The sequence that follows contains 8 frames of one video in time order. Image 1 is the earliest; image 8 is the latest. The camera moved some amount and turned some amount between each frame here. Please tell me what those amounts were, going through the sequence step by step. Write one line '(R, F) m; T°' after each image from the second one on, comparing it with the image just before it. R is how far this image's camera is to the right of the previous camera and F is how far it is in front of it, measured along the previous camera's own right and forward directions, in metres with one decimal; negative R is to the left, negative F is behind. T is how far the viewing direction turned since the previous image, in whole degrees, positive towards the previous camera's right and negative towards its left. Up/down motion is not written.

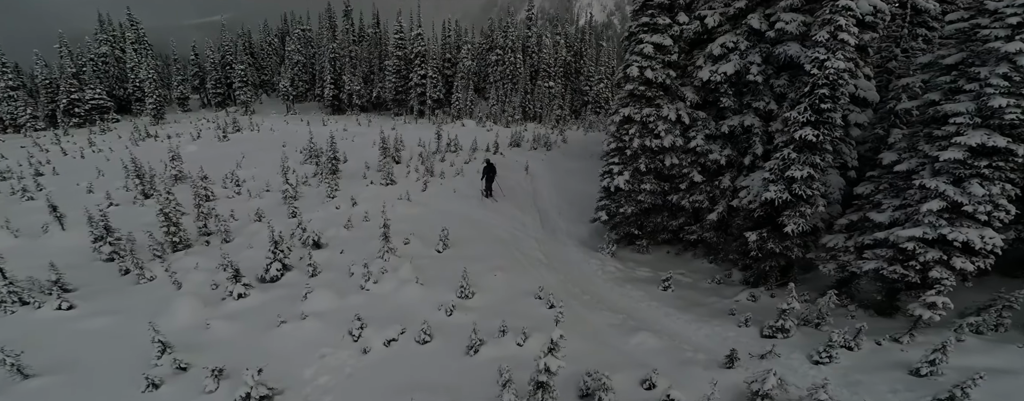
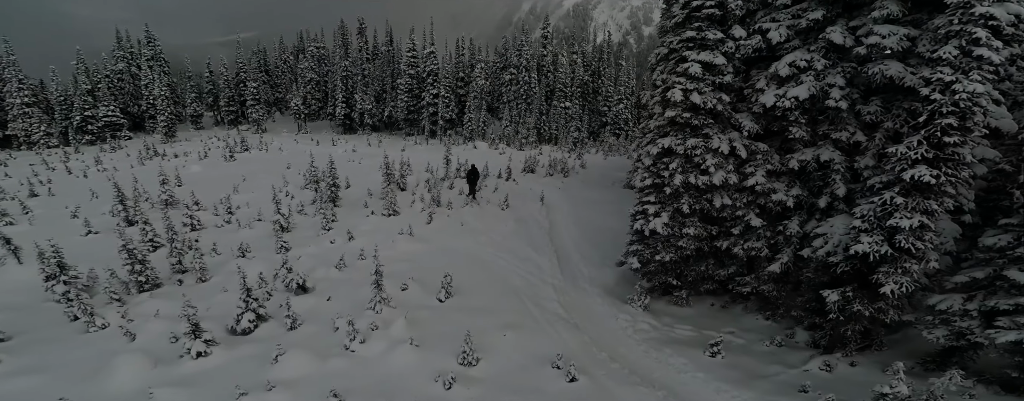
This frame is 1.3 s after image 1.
(0.0, +2.1) m; -2°
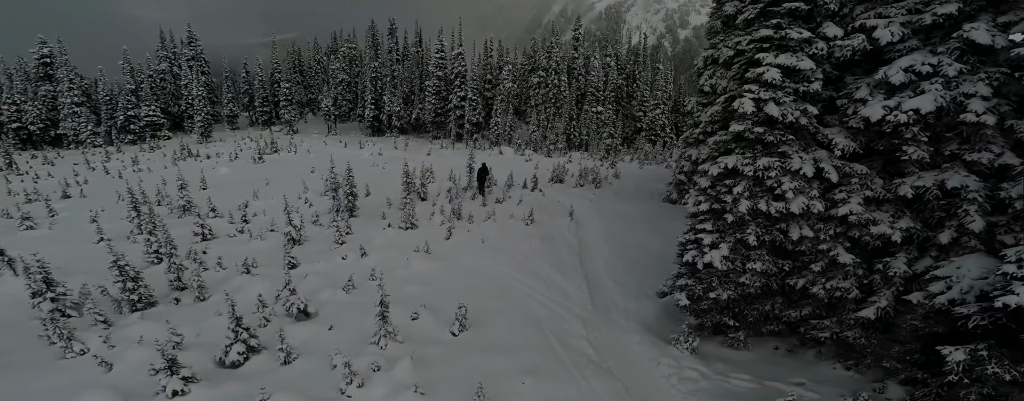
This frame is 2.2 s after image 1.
(+0.1, +1.6) m; -4°
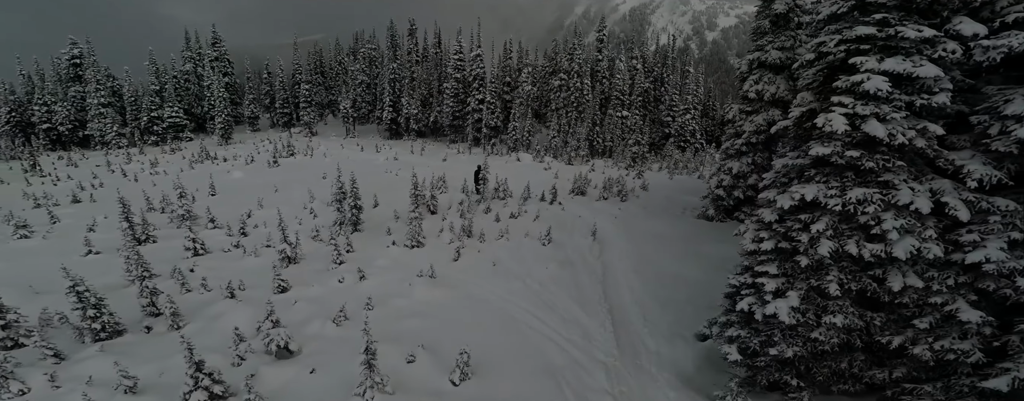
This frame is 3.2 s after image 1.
(+0.2, +1.7) m; -3°
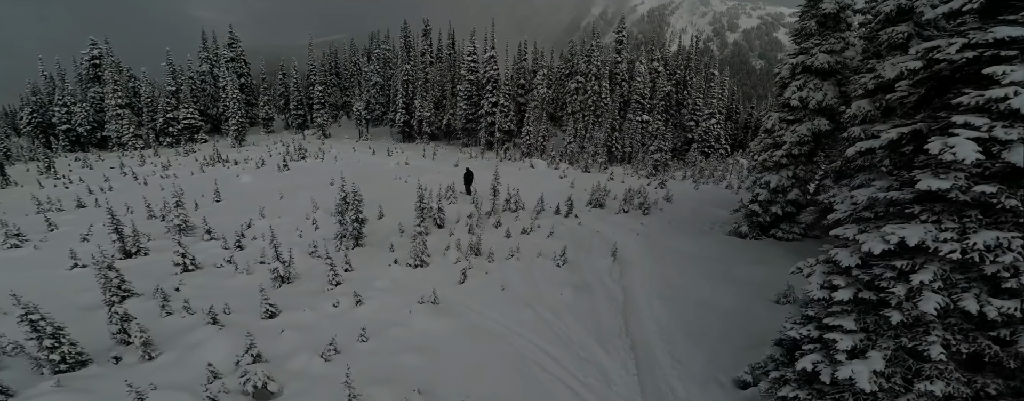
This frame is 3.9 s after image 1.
(+0.1, +1.4) m; -2°
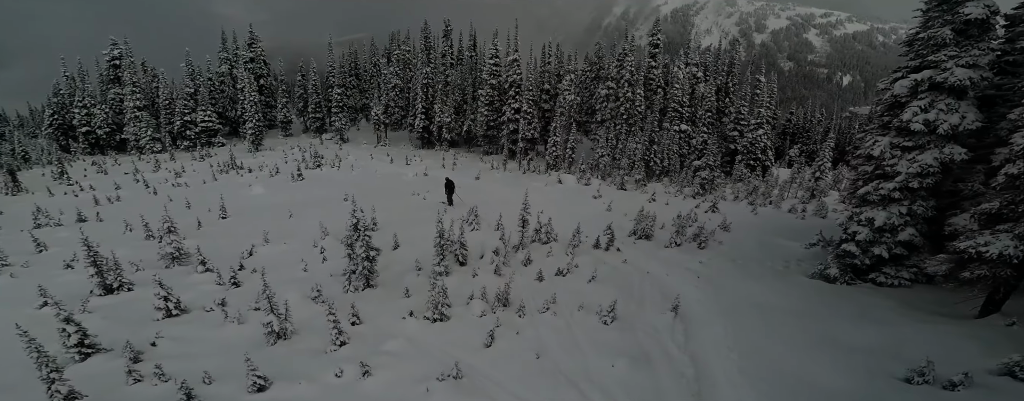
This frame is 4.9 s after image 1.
(-0.6, +2.5) m; -2°
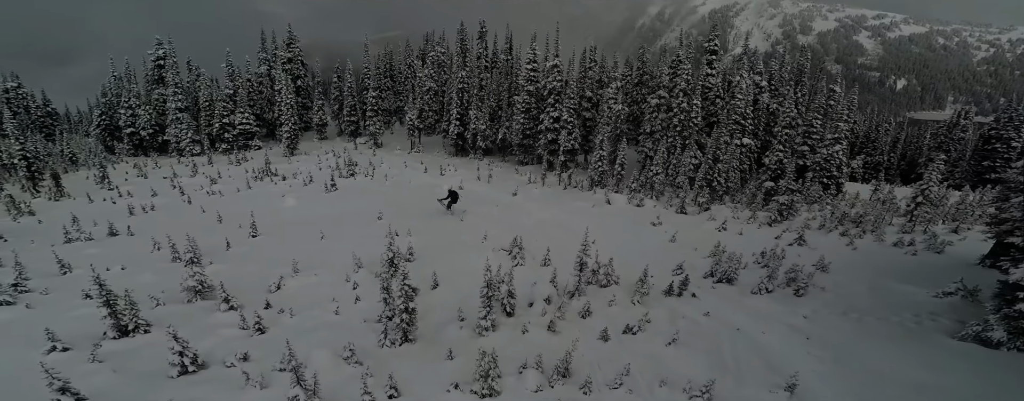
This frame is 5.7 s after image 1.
(-0.9, +2.0) m; -4°
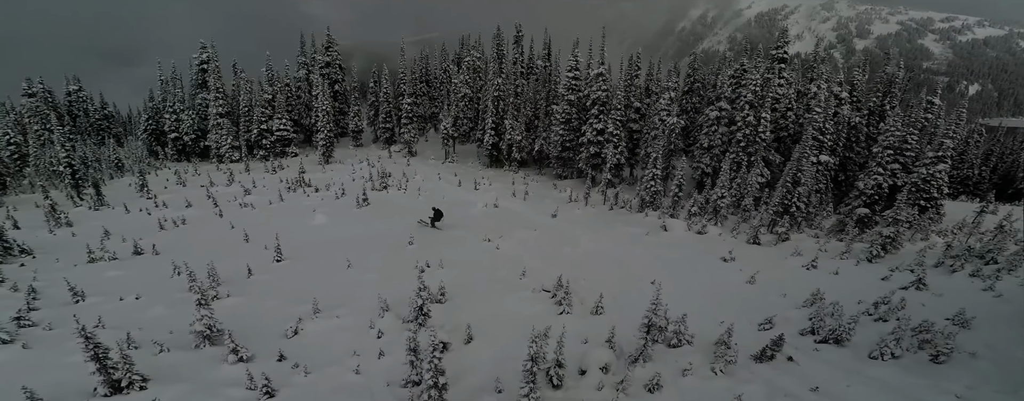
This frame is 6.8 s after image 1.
(-0.5, +2.3) m; -4°
